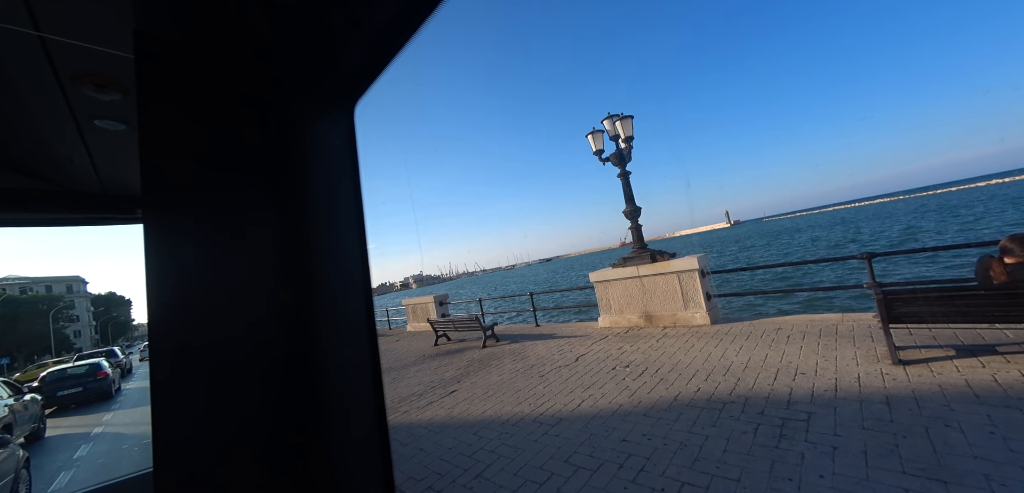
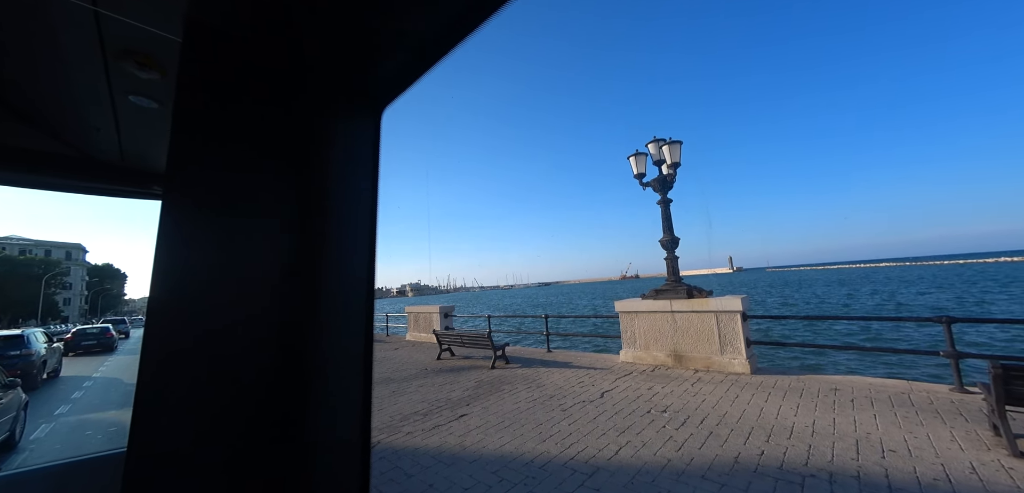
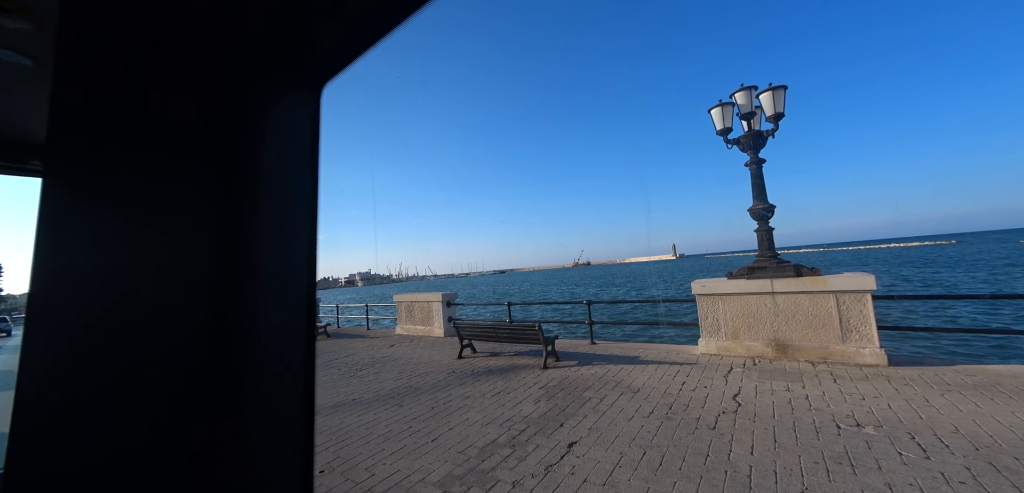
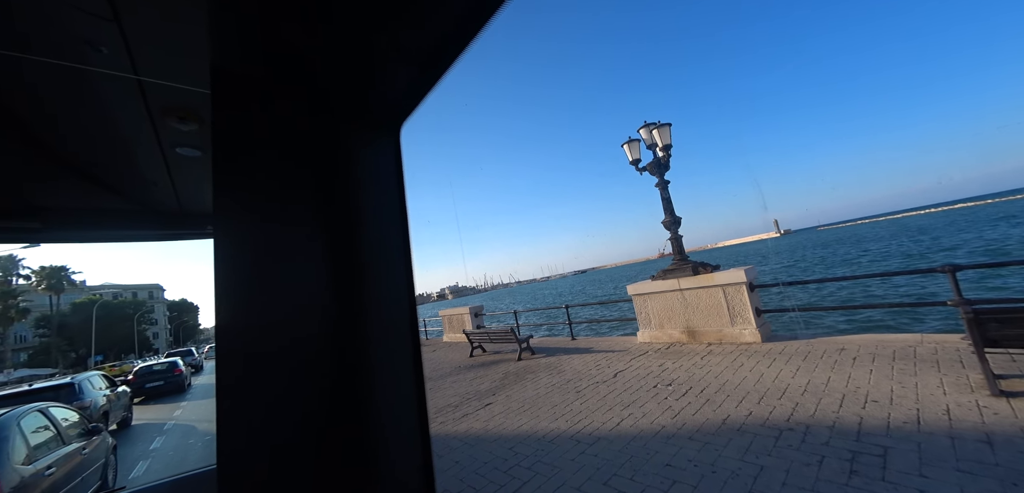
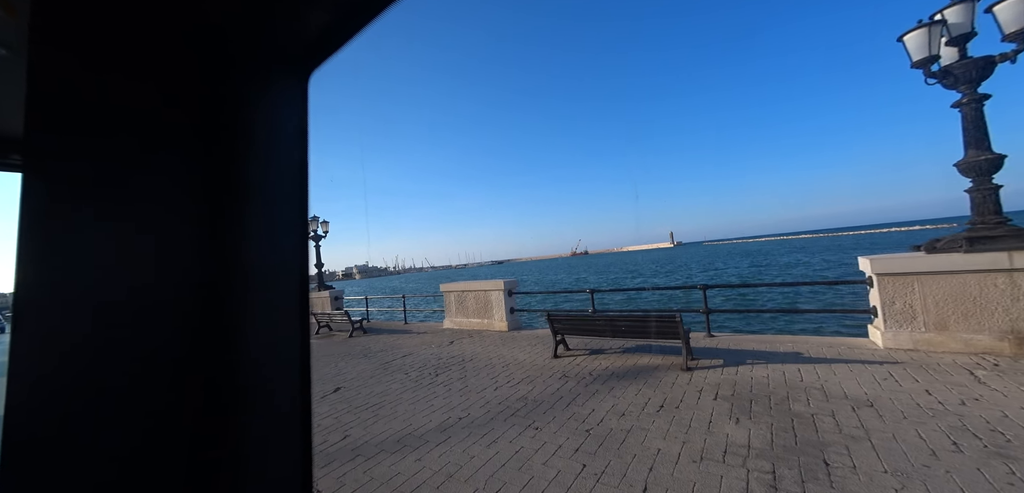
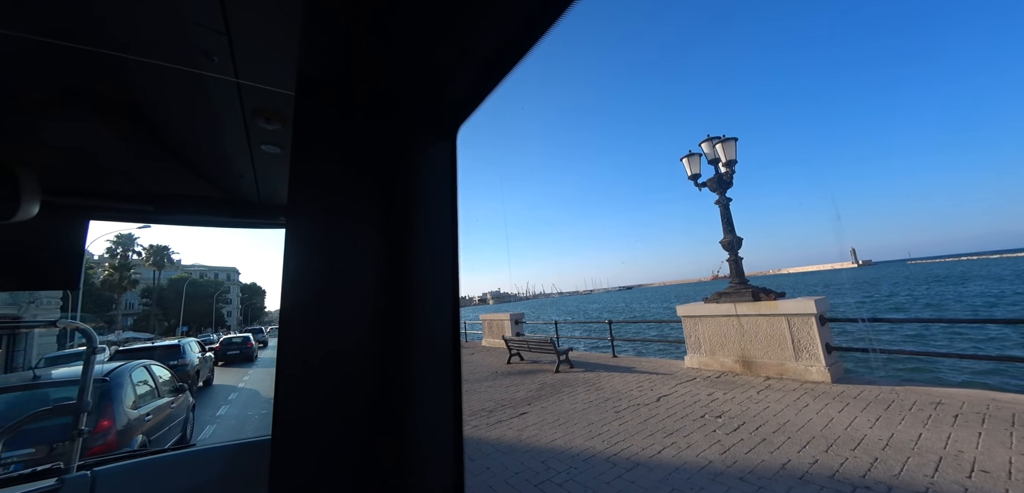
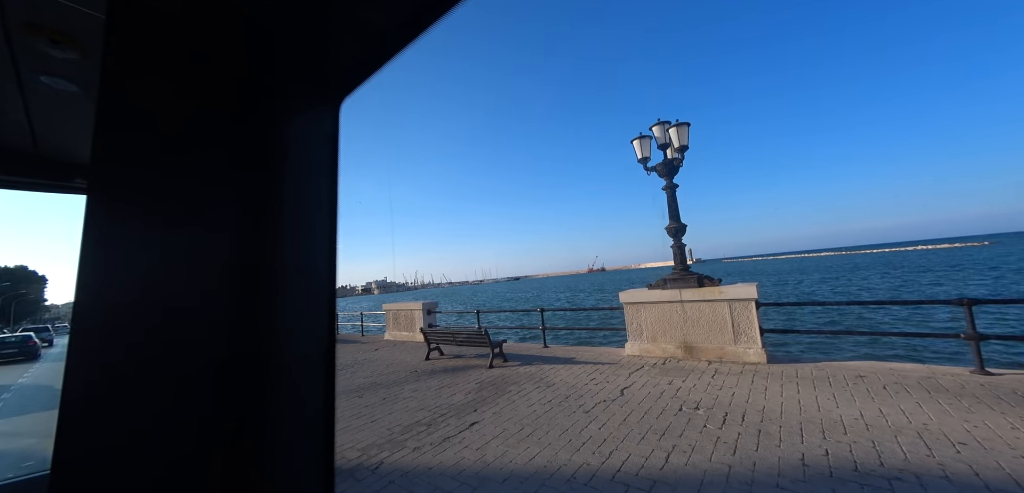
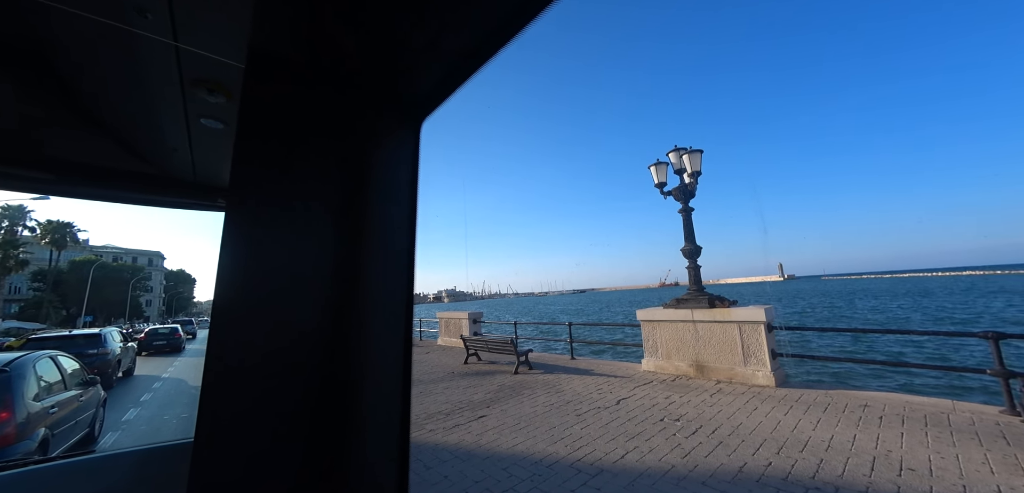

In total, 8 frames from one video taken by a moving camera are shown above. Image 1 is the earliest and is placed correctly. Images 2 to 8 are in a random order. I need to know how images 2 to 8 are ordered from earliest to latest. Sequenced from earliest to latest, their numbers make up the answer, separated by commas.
4, 6, 8, 2, 7, 3, 5
